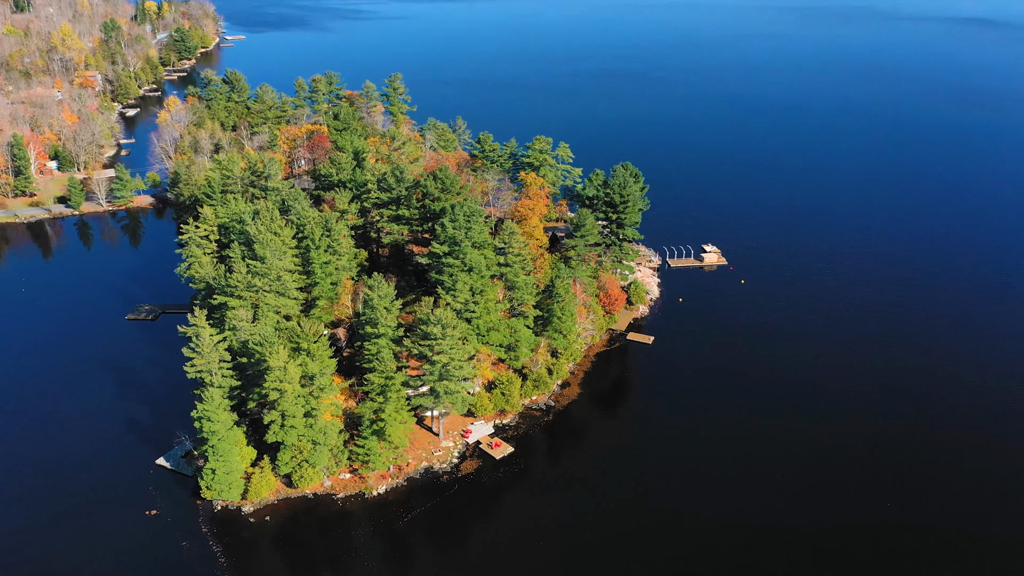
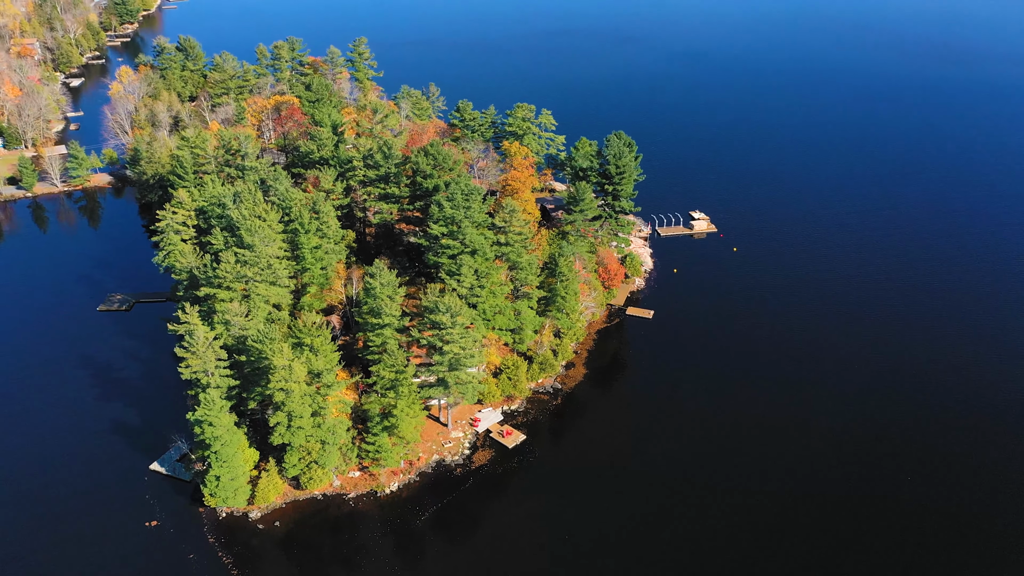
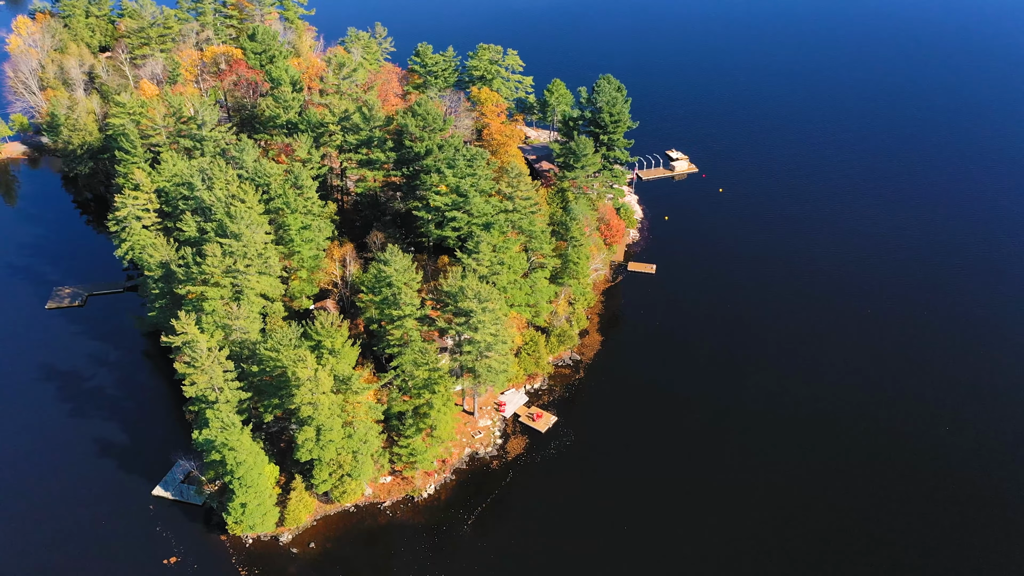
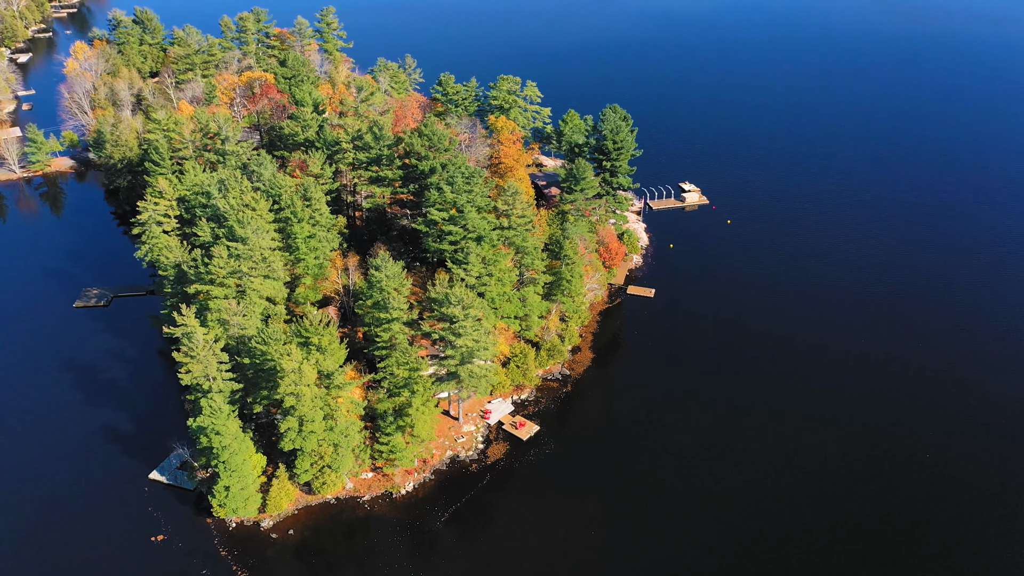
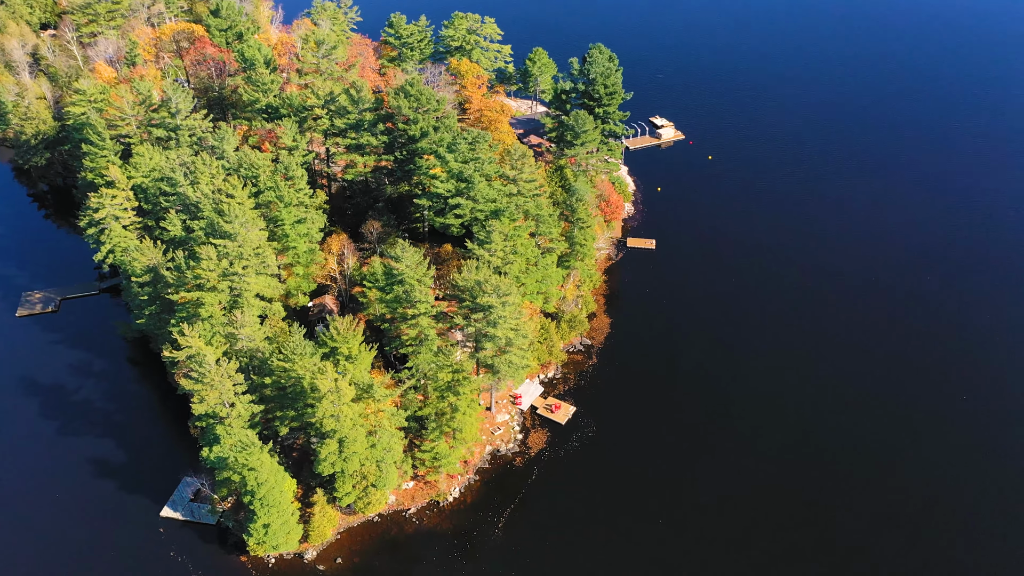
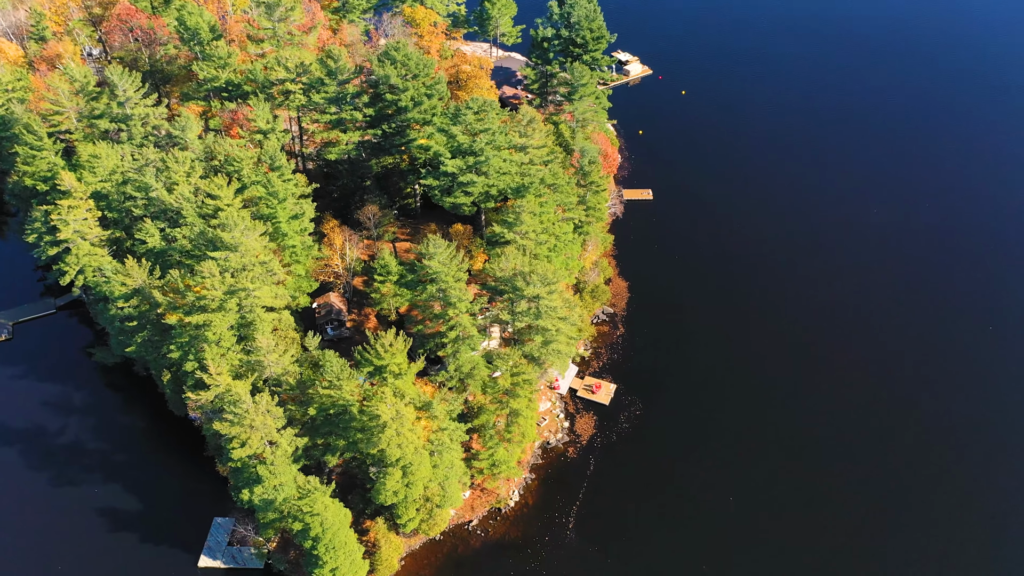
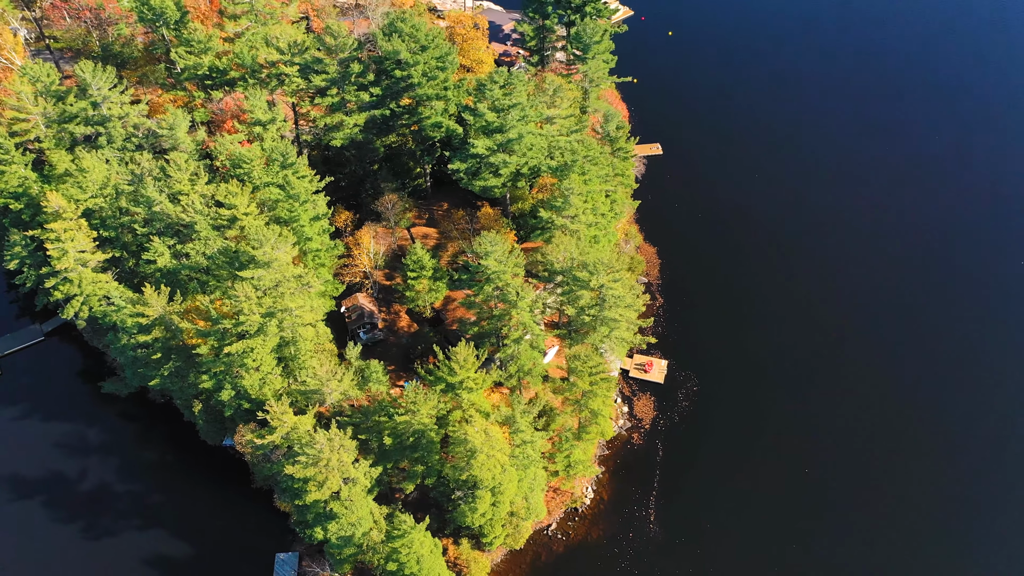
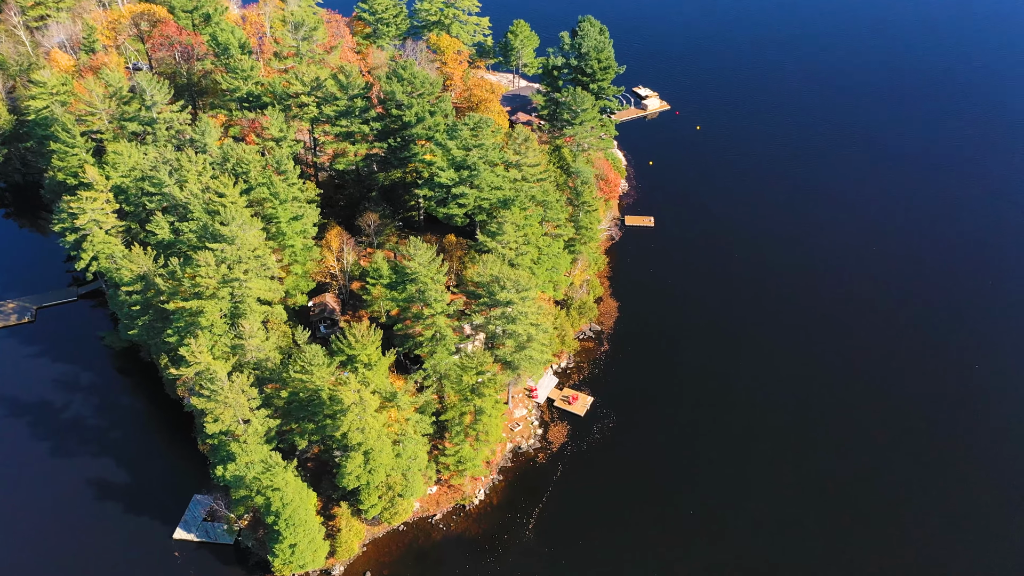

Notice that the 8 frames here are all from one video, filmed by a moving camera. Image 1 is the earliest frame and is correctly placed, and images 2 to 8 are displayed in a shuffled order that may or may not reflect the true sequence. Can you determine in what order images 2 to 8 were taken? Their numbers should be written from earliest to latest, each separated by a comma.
2, 4, 3, 5, 8, 6, 7
